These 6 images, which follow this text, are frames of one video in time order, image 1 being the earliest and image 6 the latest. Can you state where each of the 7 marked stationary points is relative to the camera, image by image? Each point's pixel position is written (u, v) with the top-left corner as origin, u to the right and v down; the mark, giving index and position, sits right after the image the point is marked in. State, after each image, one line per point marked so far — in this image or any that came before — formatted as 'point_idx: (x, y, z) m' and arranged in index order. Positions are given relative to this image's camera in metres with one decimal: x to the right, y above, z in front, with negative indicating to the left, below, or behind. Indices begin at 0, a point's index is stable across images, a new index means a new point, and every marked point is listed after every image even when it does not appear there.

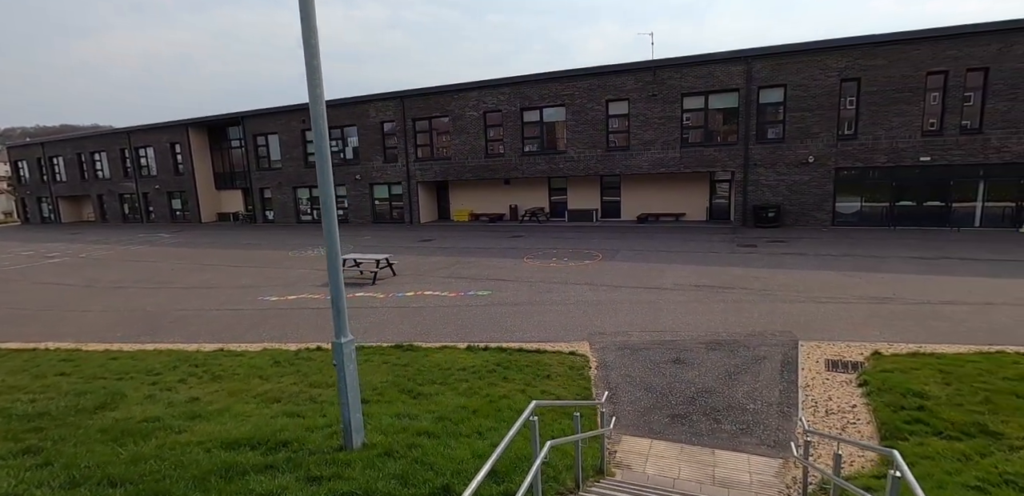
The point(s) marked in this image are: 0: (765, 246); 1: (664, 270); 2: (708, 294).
0: (+8.2, +0.1, +16.0) m
1: (+4.1, -0.6, +13.4) m
2: (+4.4, -1.0, +11.1) m
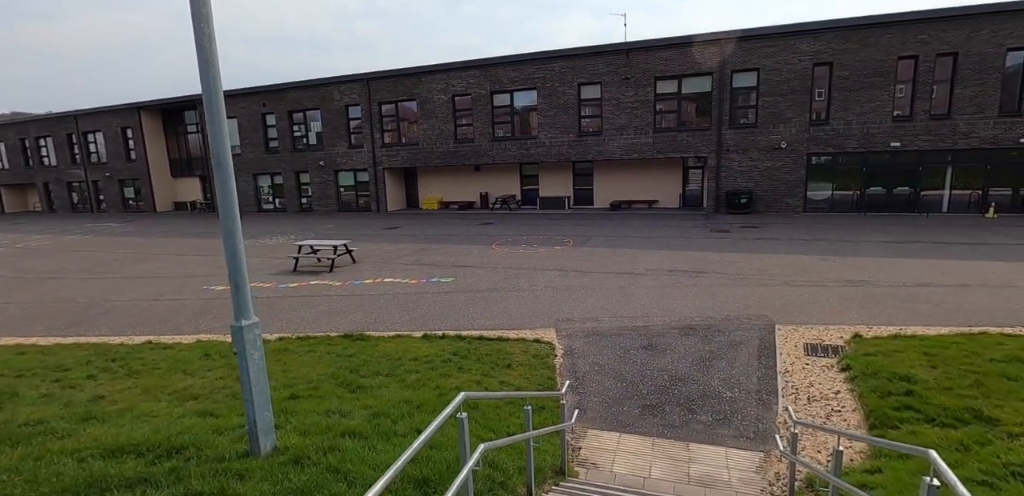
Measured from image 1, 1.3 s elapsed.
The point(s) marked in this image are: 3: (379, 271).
0: (+7.2, +0.5, +15.7) m
1: (+3.3, -0.2, +13.0) m
2: (+3.7, -0.7, +10.7) m
3: (-3.4, -0.6, +12.7) m
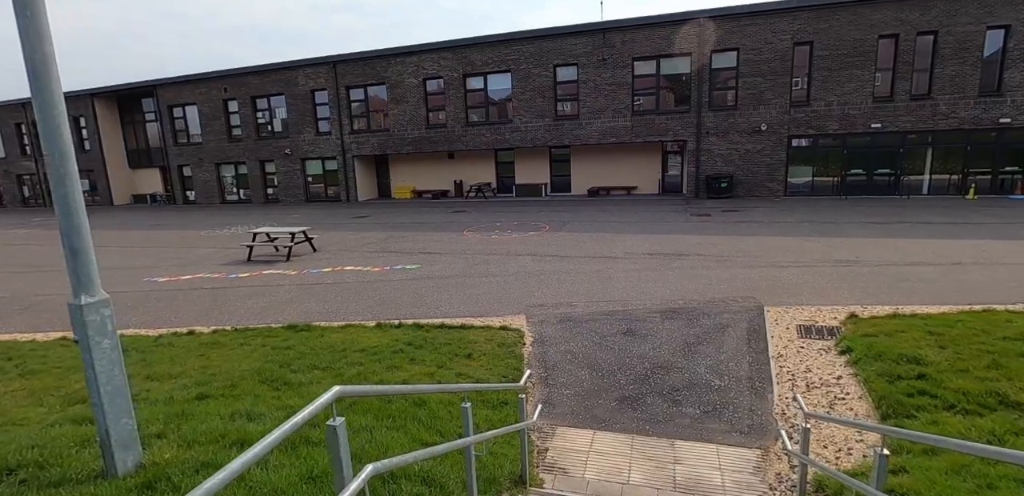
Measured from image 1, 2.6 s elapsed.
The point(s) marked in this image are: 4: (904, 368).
0: (+6.4, +1.0, +15.2) m
1: (+2.6, +0.2, +12.3) m
2: (+3.0, -0.3, +10.0) m
3: (-4.1, -0.3, +11.8) m
4: (+3.6, -1.1, +4.5) m
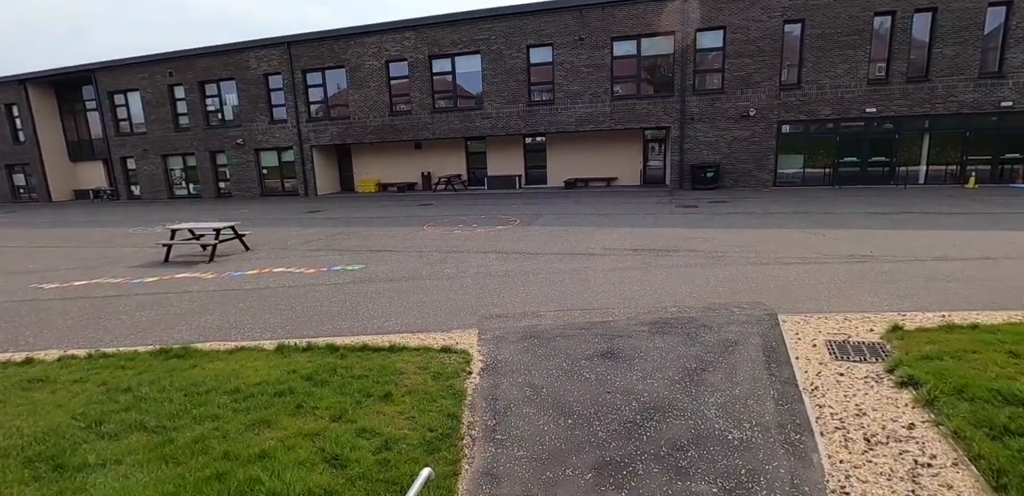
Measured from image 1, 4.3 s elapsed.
0: (+5.5, +1.2, +13.9) m
1: (+1.8, +0.3, +10.8) m
2: (+2.3, -0.2, +8.6) m
3: (-4.8, -0.2, +10.1) m
4: (+3.1, -1.0, +3.1) m
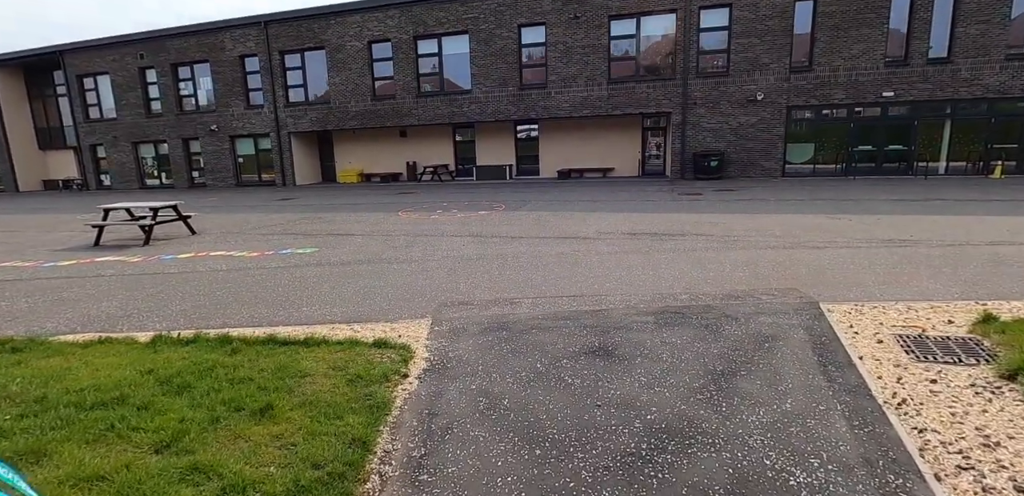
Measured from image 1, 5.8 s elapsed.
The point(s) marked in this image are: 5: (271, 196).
0: (+5.1, +1.4, +12.6) m
1: (+1.4, +0.6, +9.6) m
2: (+2.0, +0.1, +7.3) m
3: (-5.2, +0.1, +8.8) m
4: (+2.8, -0.8, +1.9) m
5: (-8.5, +1.8, +17.4) m
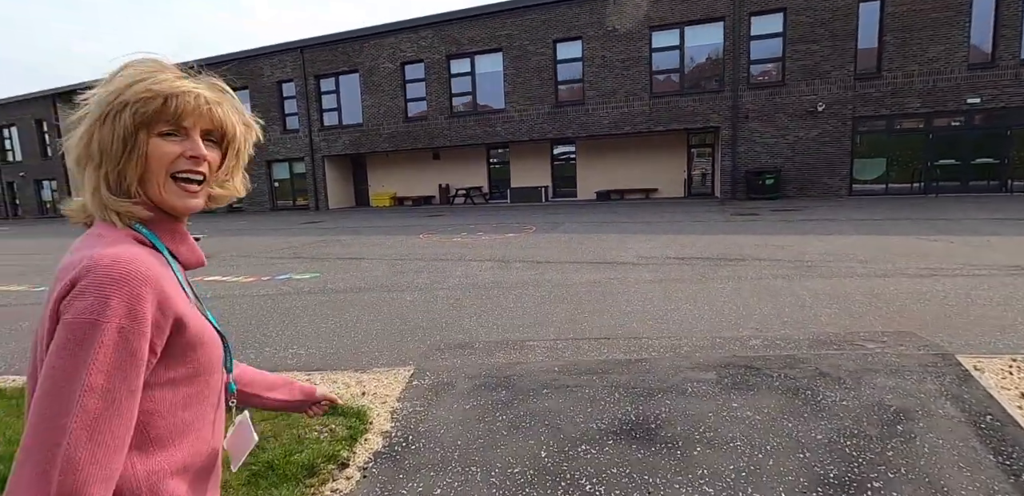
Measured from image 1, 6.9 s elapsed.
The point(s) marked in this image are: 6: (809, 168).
0: (+5.9, +0.7, +11.2) m
1: (+1.9, +0.1, +8.4) m
2: (+2.3, -0.3, +6.1) m
3: (-4.7, -0.3, +8.1) m
4: (+2.7, -0.8, +0.6) m
5: (-7.3, +1.0, +17.0) m
6: (+8.6, +2.3, +14.3) m
